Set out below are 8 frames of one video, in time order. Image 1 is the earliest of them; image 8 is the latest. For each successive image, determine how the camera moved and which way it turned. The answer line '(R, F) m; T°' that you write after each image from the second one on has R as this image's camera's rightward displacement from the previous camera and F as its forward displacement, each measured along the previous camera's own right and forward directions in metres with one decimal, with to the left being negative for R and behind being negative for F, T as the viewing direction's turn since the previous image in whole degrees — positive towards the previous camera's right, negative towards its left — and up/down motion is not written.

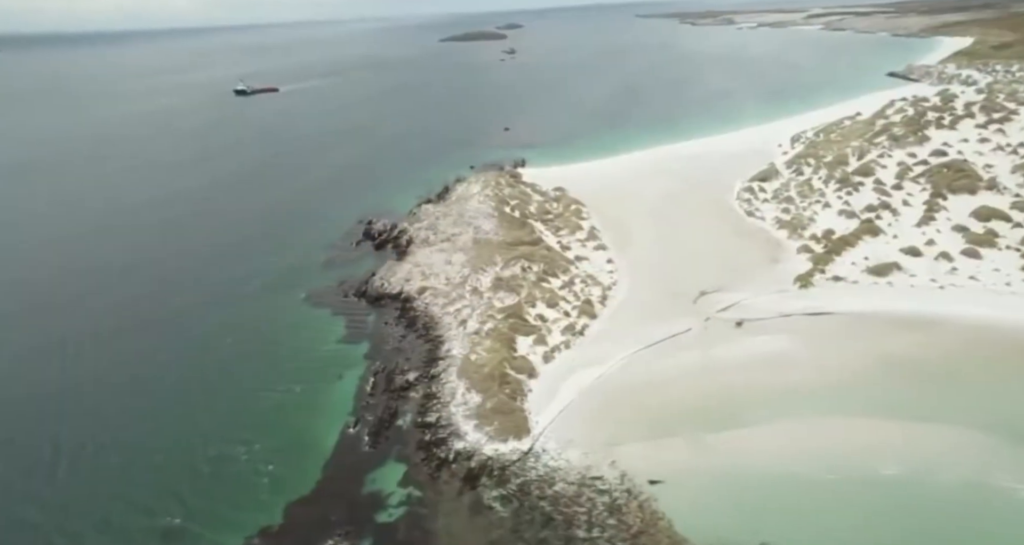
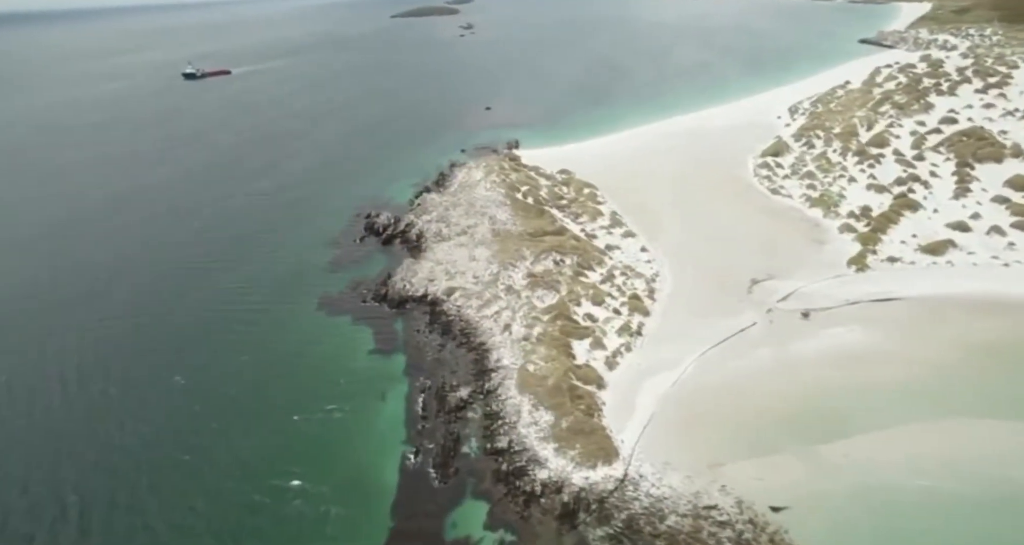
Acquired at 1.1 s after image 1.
(-2.7, +2.1) m; +3°
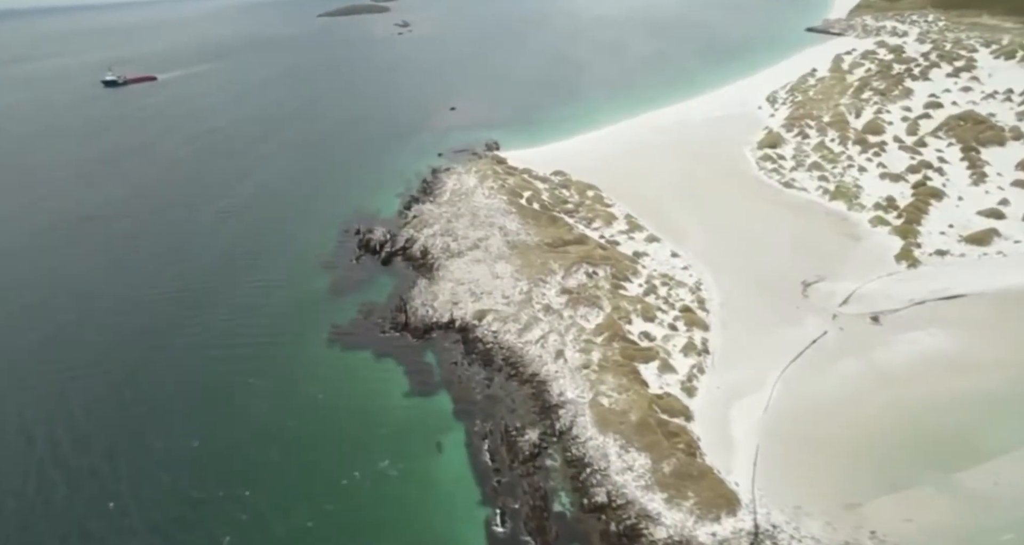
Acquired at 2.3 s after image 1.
(-3.0, +2.2) m; +5°
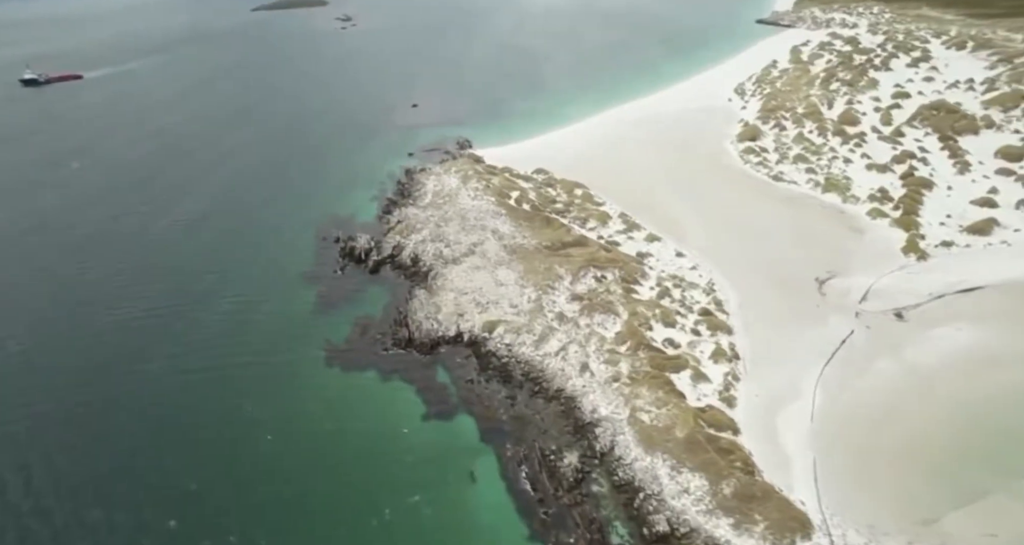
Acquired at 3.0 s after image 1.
(-1.9, +1.3) m; +4°
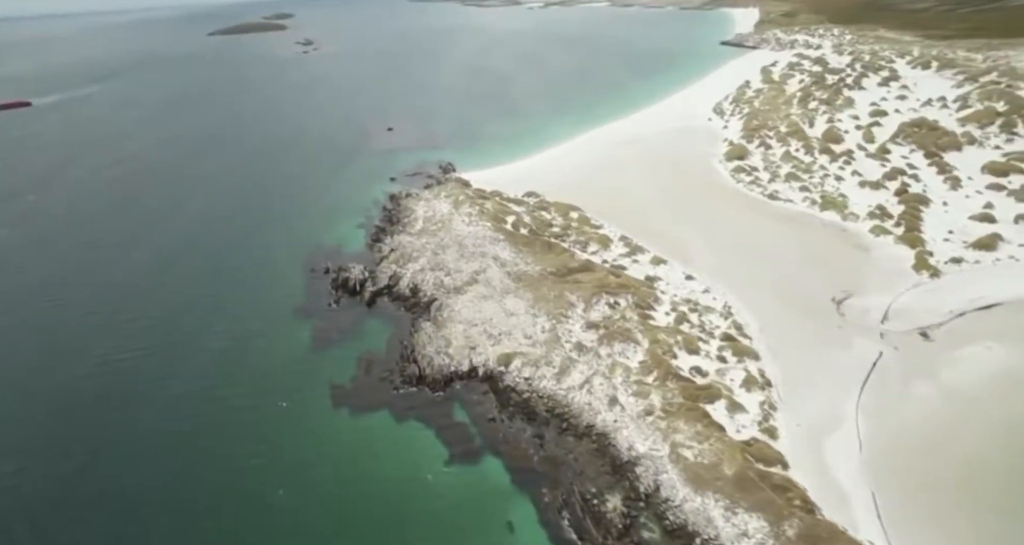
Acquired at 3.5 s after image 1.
(-1.5, +0.9) m; +3°
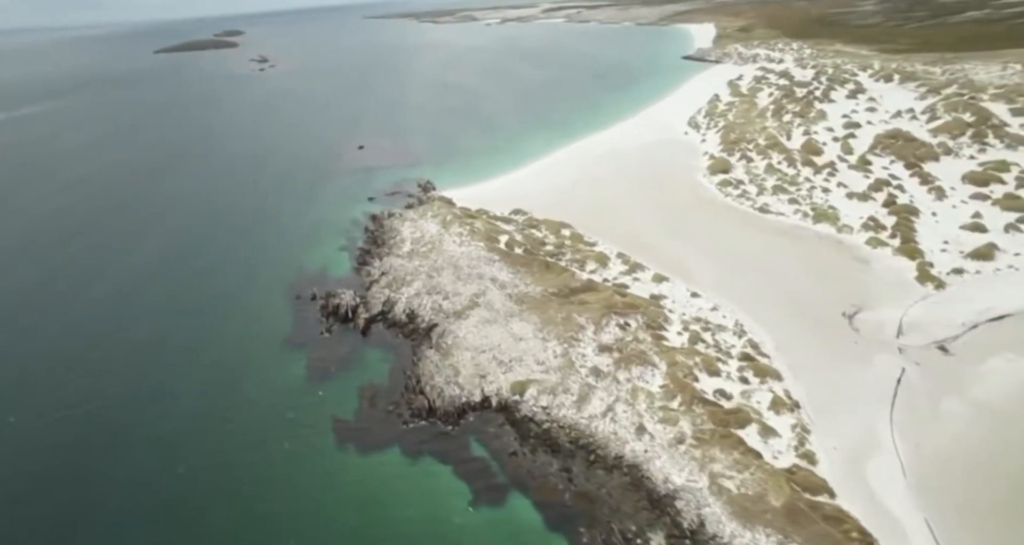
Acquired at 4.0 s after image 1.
(-1.4, +0.8) m; +3°
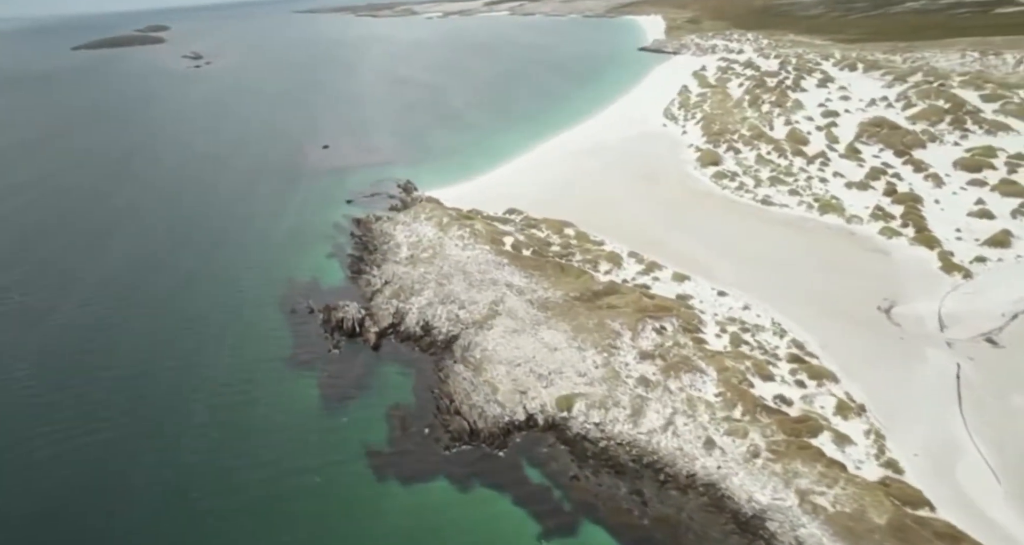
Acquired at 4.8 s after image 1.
(-2.5, +1.4) m; +5°
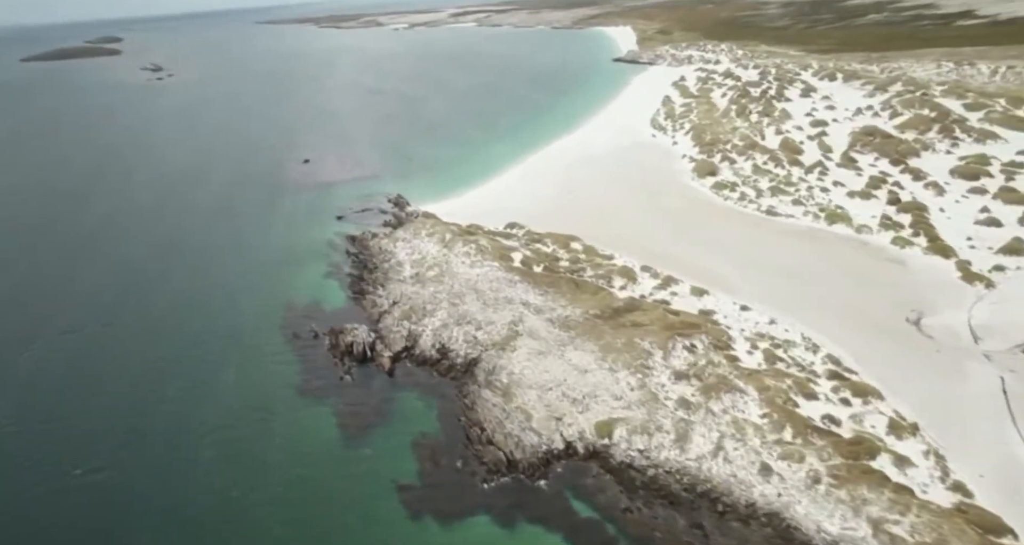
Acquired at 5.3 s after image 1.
(-1.7, +0.9) m; +3°
